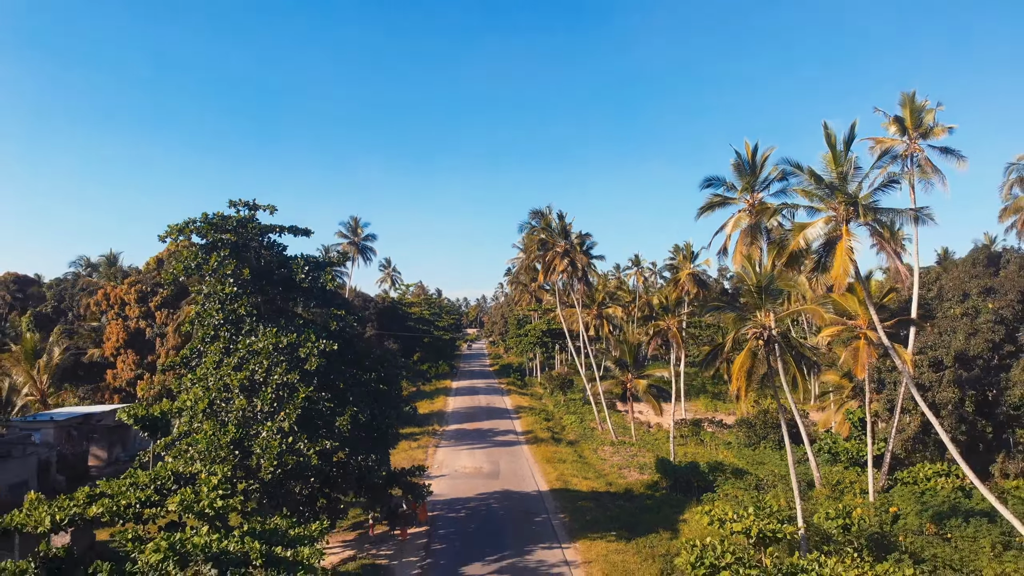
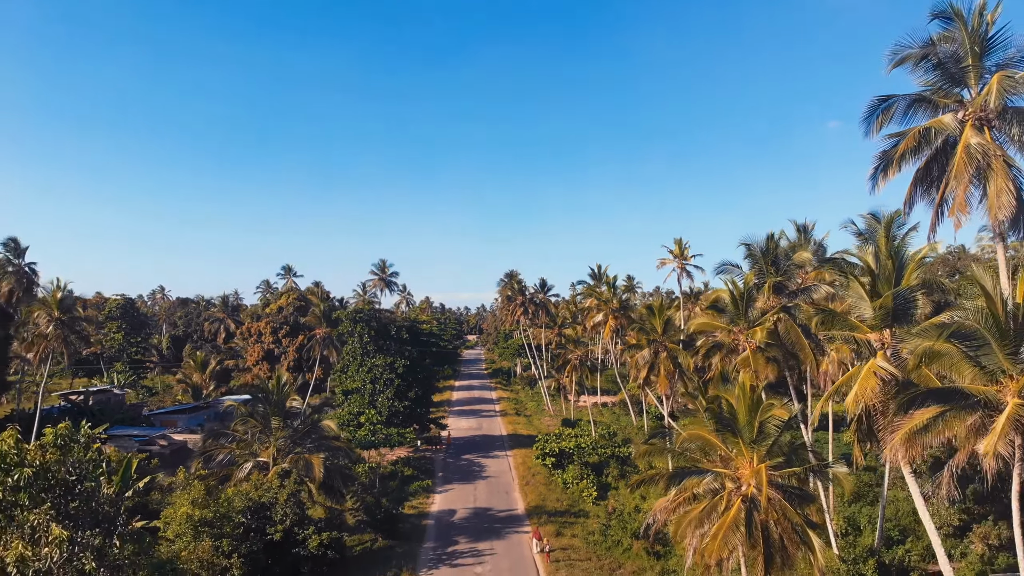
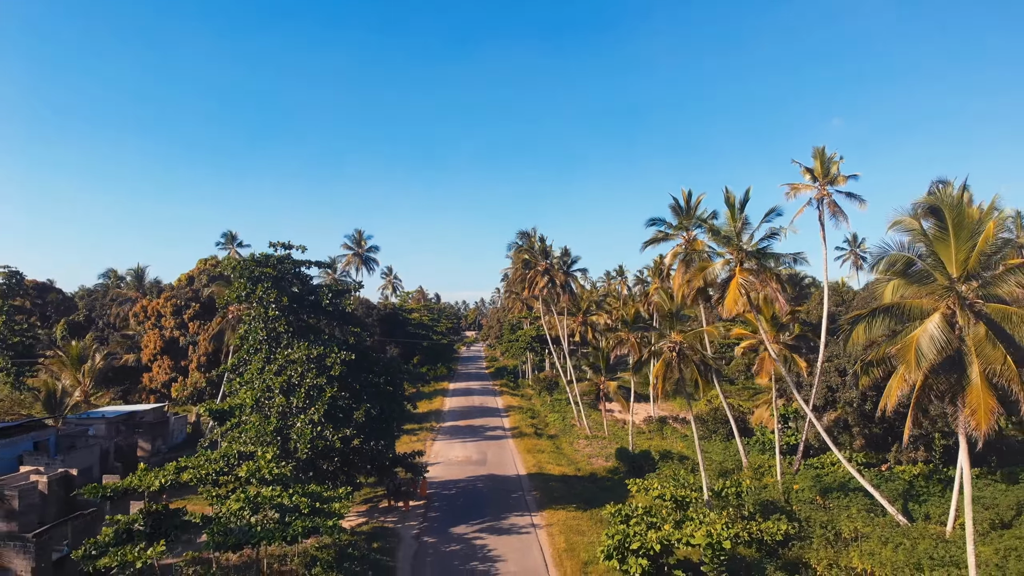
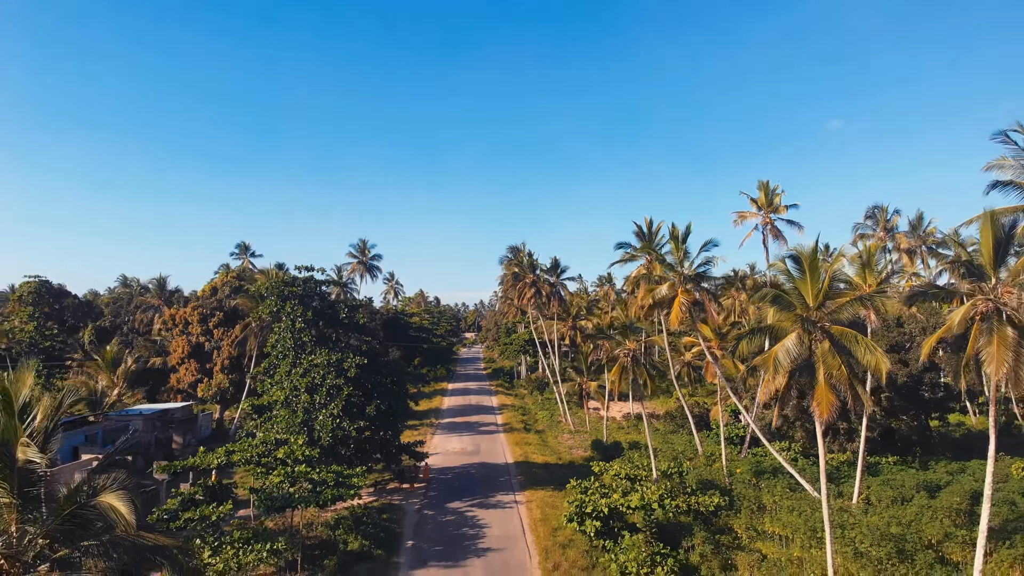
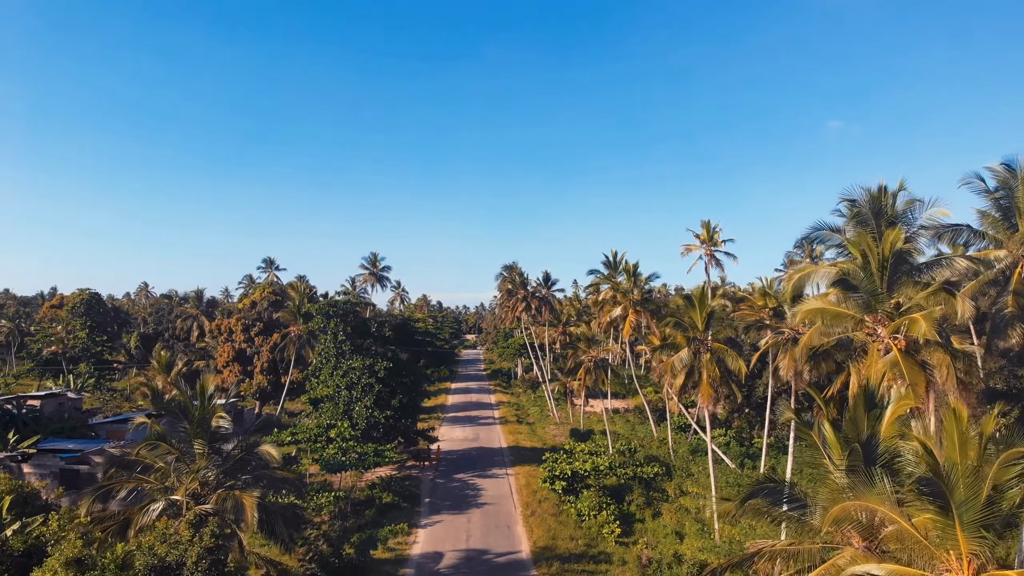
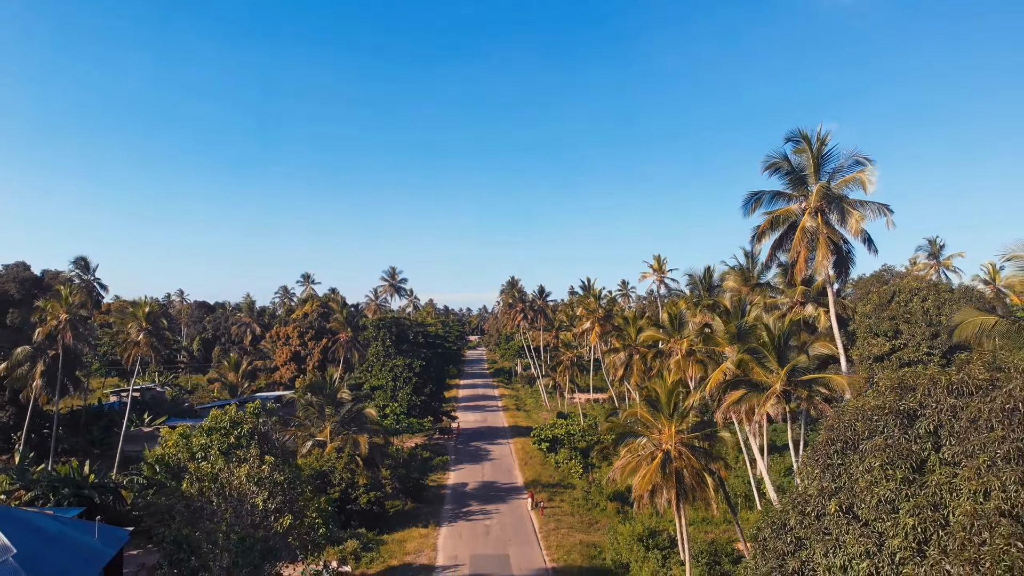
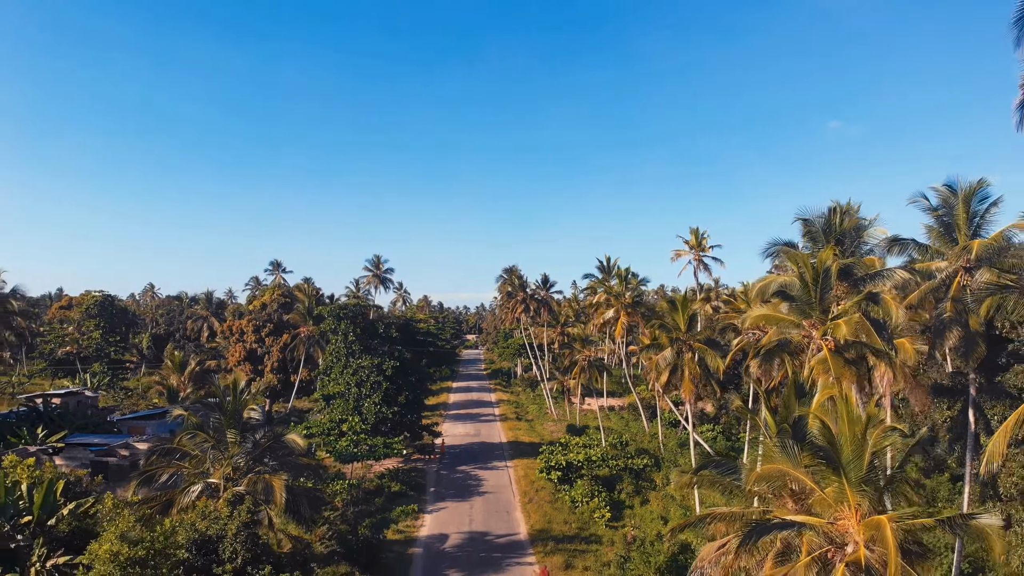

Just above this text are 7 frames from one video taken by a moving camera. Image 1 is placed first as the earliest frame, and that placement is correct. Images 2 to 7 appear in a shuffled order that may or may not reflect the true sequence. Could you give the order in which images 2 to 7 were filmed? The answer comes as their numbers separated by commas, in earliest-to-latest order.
3, 4, 5, 7, 2, 6
